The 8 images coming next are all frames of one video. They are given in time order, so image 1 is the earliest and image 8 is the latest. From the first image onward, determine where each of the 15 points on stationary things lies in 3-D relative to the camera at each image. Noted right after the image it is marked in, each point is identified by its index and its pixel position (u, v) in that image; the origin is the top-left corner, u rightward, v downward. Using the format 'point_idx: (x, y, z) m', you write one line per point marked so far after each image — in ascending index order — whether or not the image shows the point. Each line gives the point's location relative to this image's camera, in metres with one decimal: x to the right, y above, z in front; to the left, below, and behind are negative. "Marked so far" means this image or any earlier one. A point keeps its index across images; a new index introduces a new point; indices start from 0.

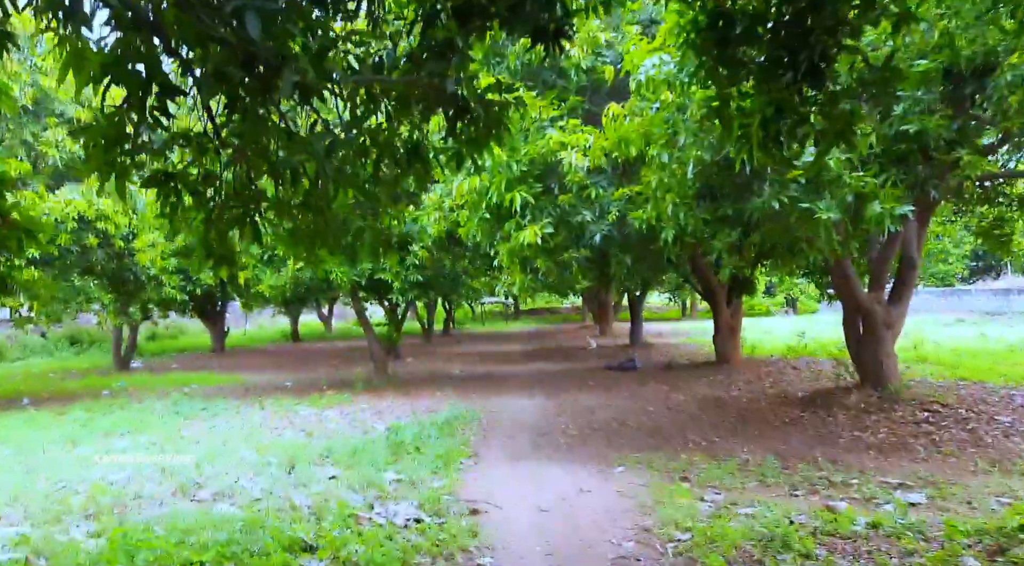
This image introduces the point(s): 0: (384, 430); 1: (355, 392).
0: (-1.5, -1.7, +10.5) m
1: (-2.6, -1.8, +15.2) m
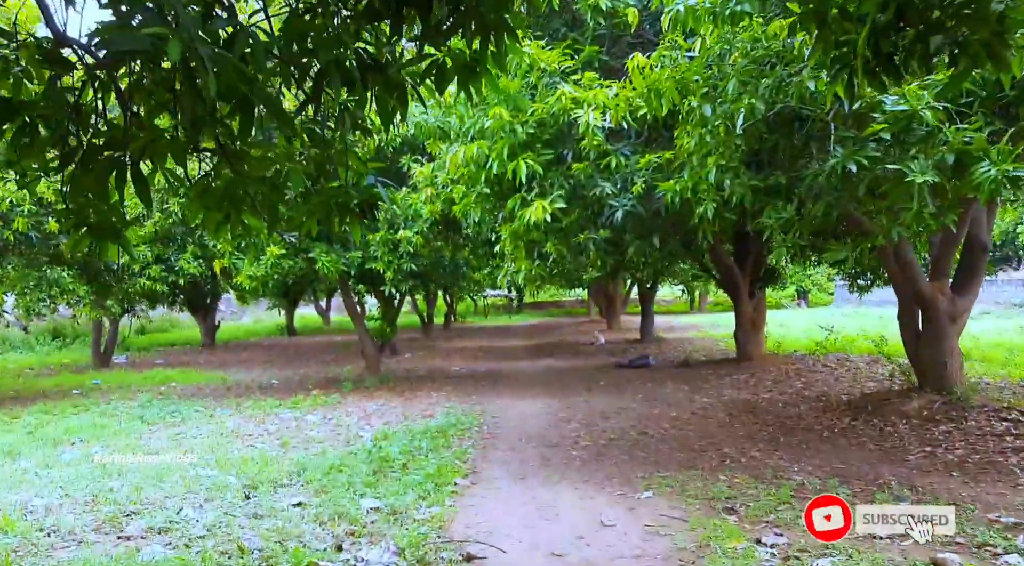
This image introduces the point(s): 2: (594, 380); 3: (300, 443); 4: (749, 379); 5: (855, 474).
0: (-1.5, -1.6, +9.2) m
1: (-2.6, -1.7, +13.9) m
2: (+1.3, -1.5, +14.4) m
3: (-2.2, -1.7, +9.2) m
4: (+3.3, -1.4, +12.8) m
5: (+2.4, -1.4, +6.4) m
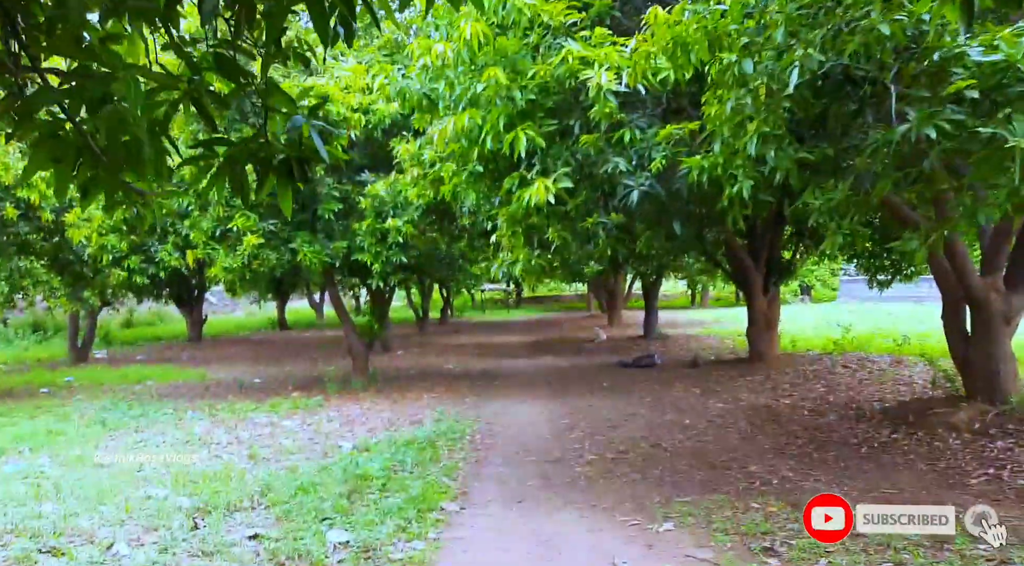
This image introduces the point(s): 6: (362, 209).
0: (-1.5, -1.5, +8.2) m
1: (-2.6, -1.6, +12.9) m
2: (+1.2, -1.5, +13.5) m
3: (-2.2, -1.6, +8.3) m
4: (+3.3, -1.3, +11.8) m
5: (+2.4, -1.3, +5.5) m
6: (-2.0, +1.0, +12.4) m
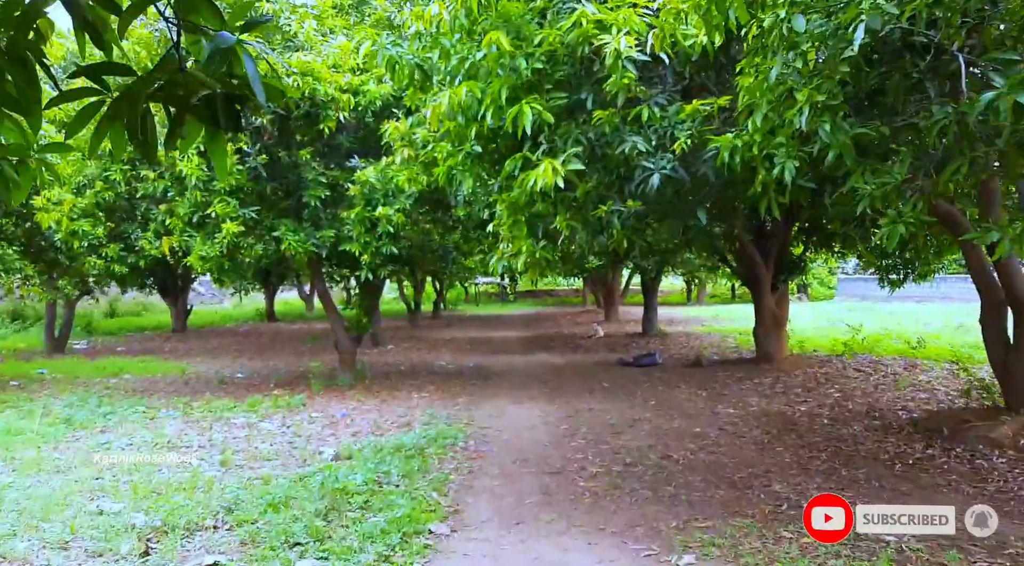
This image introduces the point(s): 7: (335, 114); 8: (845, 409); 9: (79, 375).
0: (-1.5, -1.4, +7.5) m
1: (-2.7, -1.5, +12.2) m
2: (+1.2, -1.4, +12.8) m
3: (-2.3, -1.5, +7.6) m
4: (+3.2, -1.3, +11.2) m
5: (+2.4, -1.3, +4.8) m
6: (-2.1, +1.1, +11.7) m
7: (-2.2, +2.1, +11.1) m
8: (+3.2, -1.2, +8.9) m
9: (-7.1, -1.5, +15.0) m
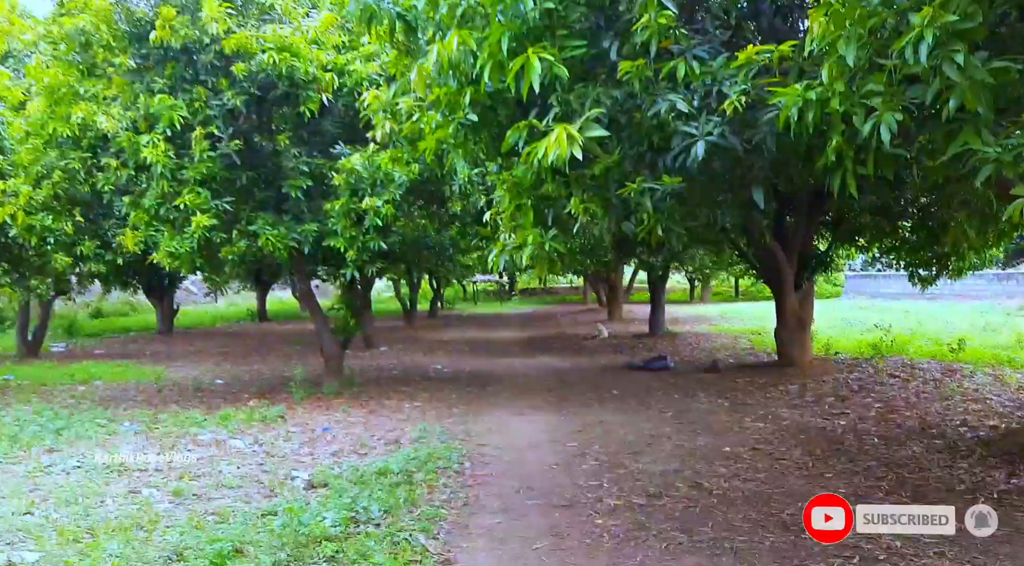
0: (-1.5, -1.4, +6.5) m
1: (-2.7, -1.4, +11.1) m
2: (+1.2, -1.4, +11.7) m
3: (-2.2, -1.5, +6.5) m
4: (+3.3, -1.2, +10.1) m
5: (+2.4, -1.3, +3.7) m
6: (-2.1, +1.1, +10.6) m
7: (-2.2, +2.1, +10.0) m
8: (+3.3, -1.2, +7.8) m
9: (-7.1, -1.5, +13.9) m
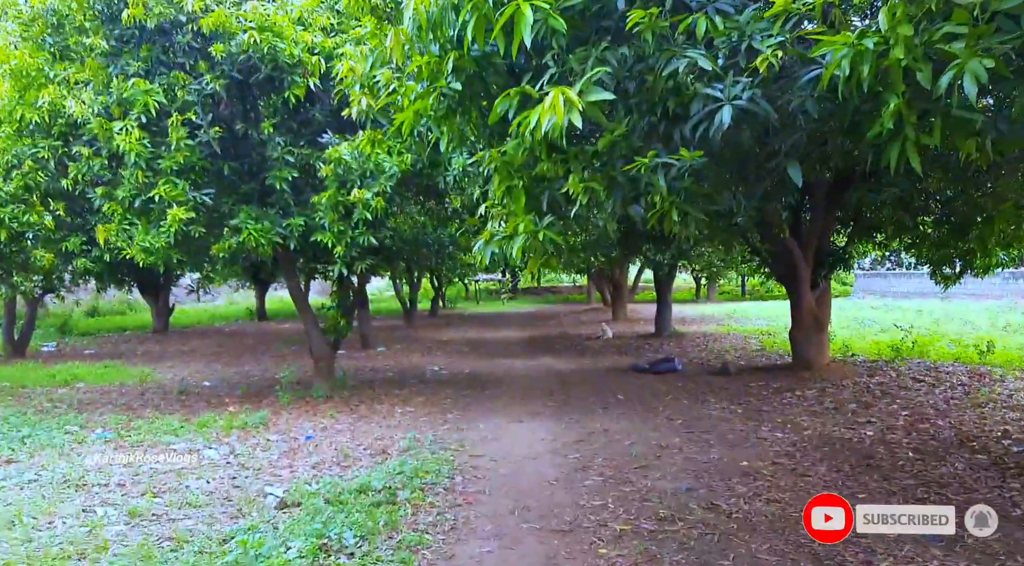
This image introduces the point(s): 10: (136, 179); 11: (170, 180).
0: (-1.5, -1.4, +5.8) m
1: (-2.7, -1.4, +10.5) m
2: (+1.2, -1.3, +11.1) m
3: (-2.3, -1.5, +5.8) m
4: (+3.2, -1.2, +9.4) m
5: (+2.4, -1.3, +3.1) m
6: (-2.1, +1.1, +10.0) m
7: (-2.2, +2.1, +9.4) m
8: (+3.2, -1.2, +7.1) m
9: (-7.1, -1.5, +13.3) m
10: (-3.8, +1.0, +9.1) m
11: (-3.4, +1.0, +9.1) m
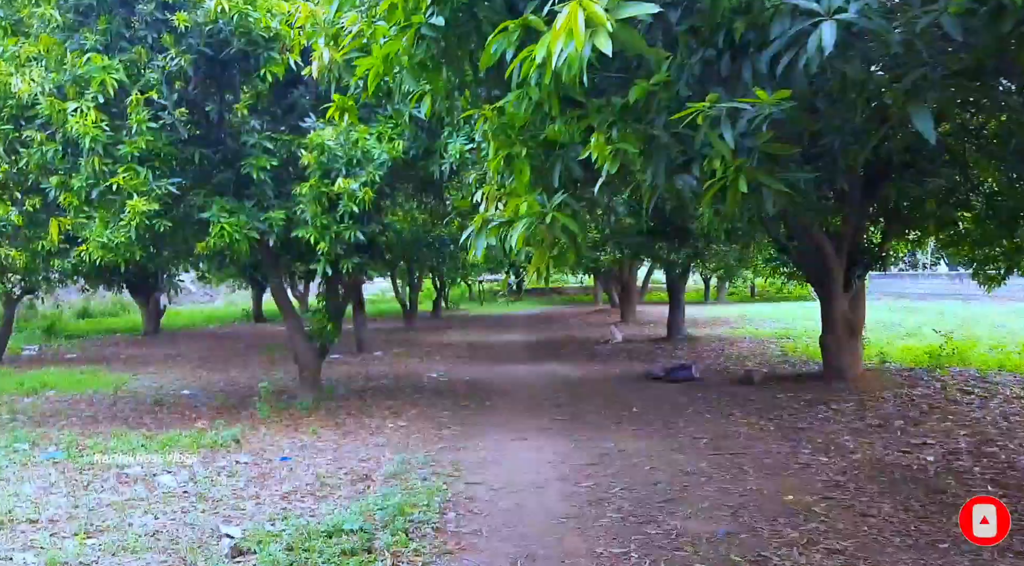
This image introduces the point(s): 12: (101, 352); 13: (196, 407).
0: (-1.5, -1.4, +4.8) m
1: (-2.7, -1.4, +9.5) m
2: (+1.2, -1.3, +10.1) m
3: (-2.3, -1.5, +4.8) m
4: (+3.3, -1.2, +8.4) m
5: (+2.4, -1.3, +2.0) m
6: (-2.0, +1.1, +9.0) m
7: (-2.1, +2.1, +8.4) m
8: (+3.3, -1.2, +6.1) m
9: (-7.1, -1.5, +12.3) m
10: (-3.7, +1.0, +8.1) m
11: (-3.4, +1.0, +8.1) m
12: (-8.9, -1.5, +19.6) m
13: (-3.7, -1.4, +10.6) m
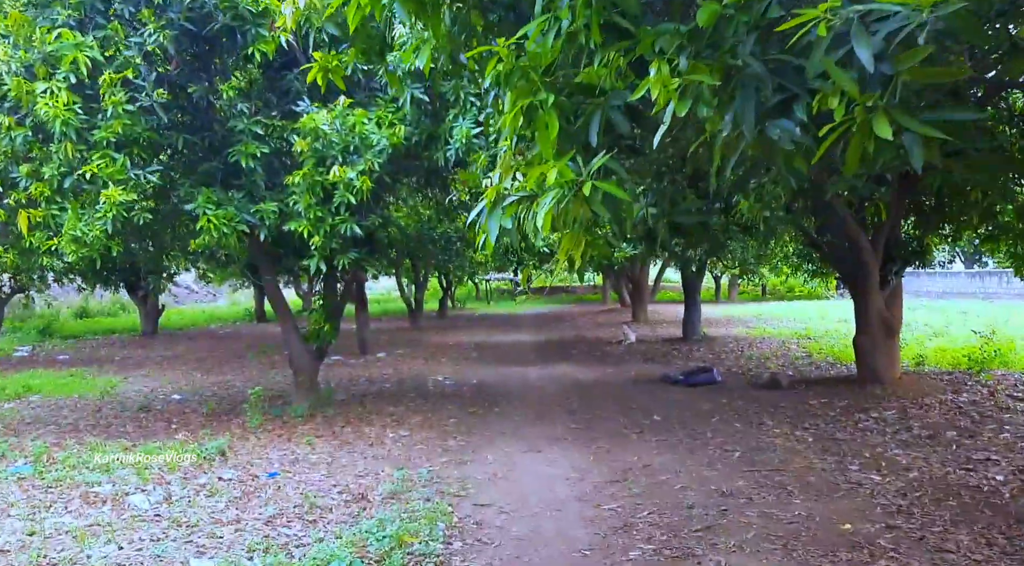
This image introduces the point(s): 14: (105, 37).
0: (-1.5, -1.4, +4.1) m
1: (-2.6, -1.4, +8.8) m
2: (+1.3, -1.3, +9.3) m
3: (-2.2, -1.5, +4.1) m
4: (+3.4, -1.2, +7.6) m
5: (+2.4, -1.3, +1.3) m
6: (-1.9, +1.2, +8.2) m
7: (-2.0, +2.1, +7.7) m
8: (+3.3, -1.2, +5.4) m
9: (-6.9, -1.5, +11.6) m
10: (-3.6, +1.1, +7.4) m
11: (-3.3, +1.1, +7.4) m
12: (-8.7, -1.5, +18.9) m
13: (-3.6, -1.4, +9.9) m
14: (-3.4, +2.0, +7.5) m
